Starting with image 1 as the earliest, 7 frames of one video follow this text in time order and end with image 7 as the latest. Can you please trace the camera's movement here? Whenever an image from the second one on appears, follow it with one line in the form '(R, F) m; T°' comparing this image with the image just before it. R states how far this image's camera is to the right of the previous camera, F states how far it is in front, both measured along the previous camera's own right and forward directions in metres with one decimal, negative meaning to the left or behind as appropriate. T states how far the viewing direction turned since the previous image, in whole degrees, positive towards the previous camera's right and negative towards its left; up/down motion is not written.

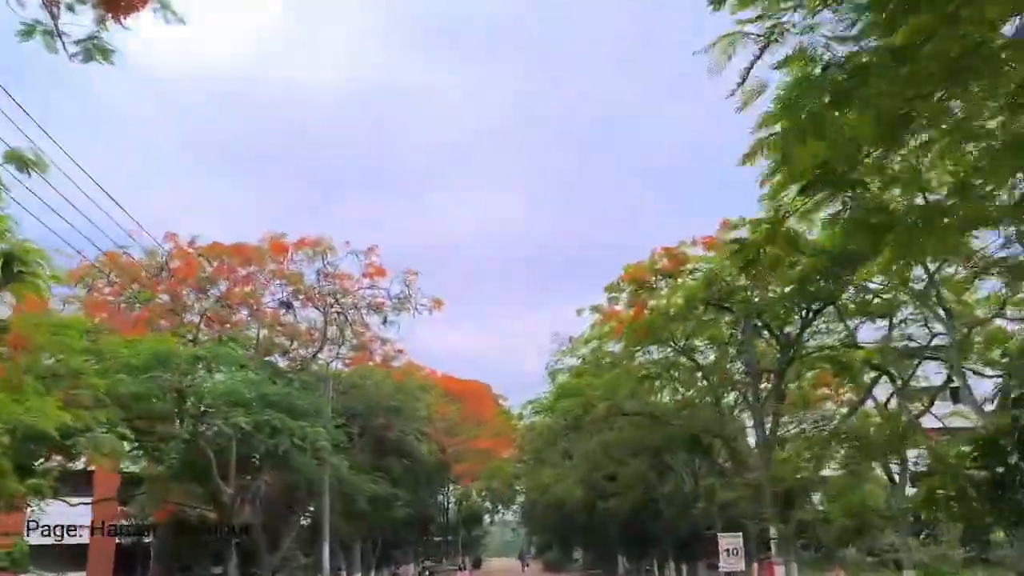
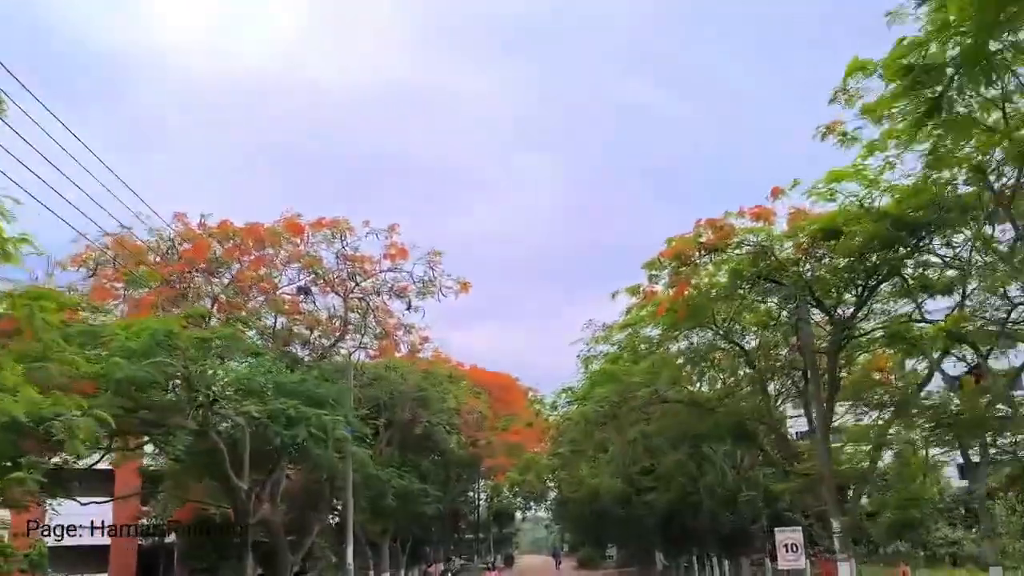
(-0.1, +1.3) m; -2°
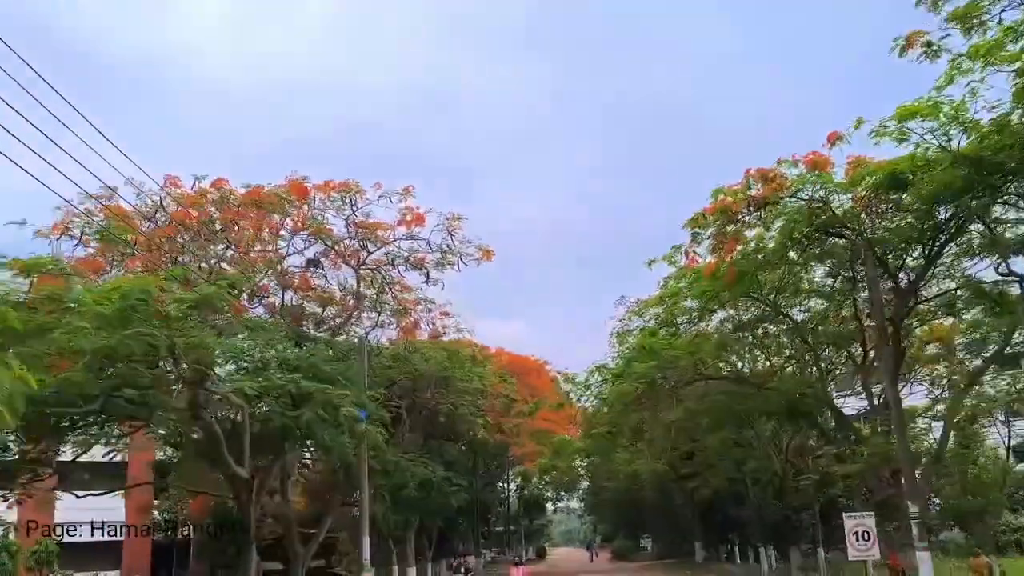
(0.0, +1.6) m; -2°
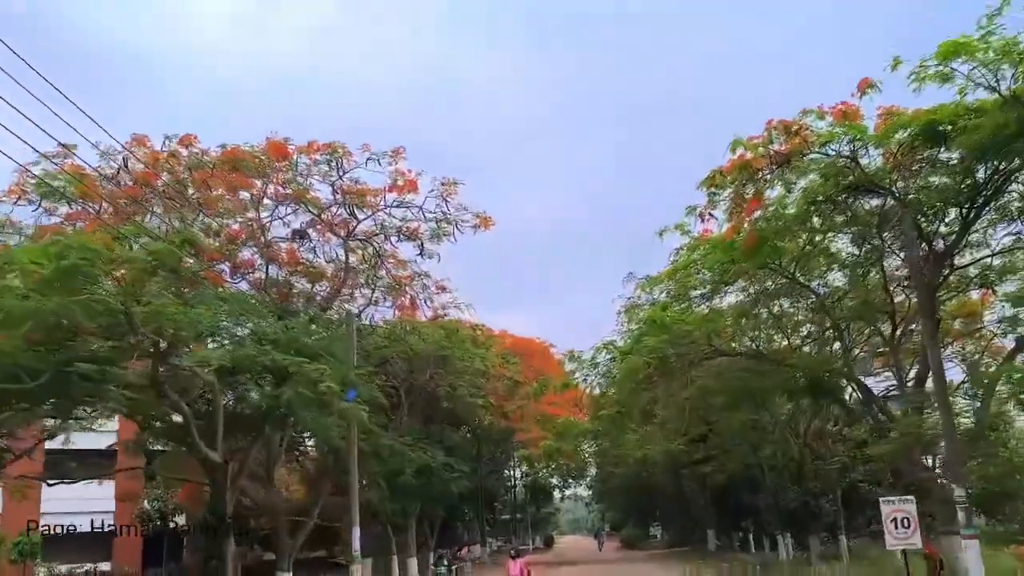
(+0.1, +1.3) m; 0°
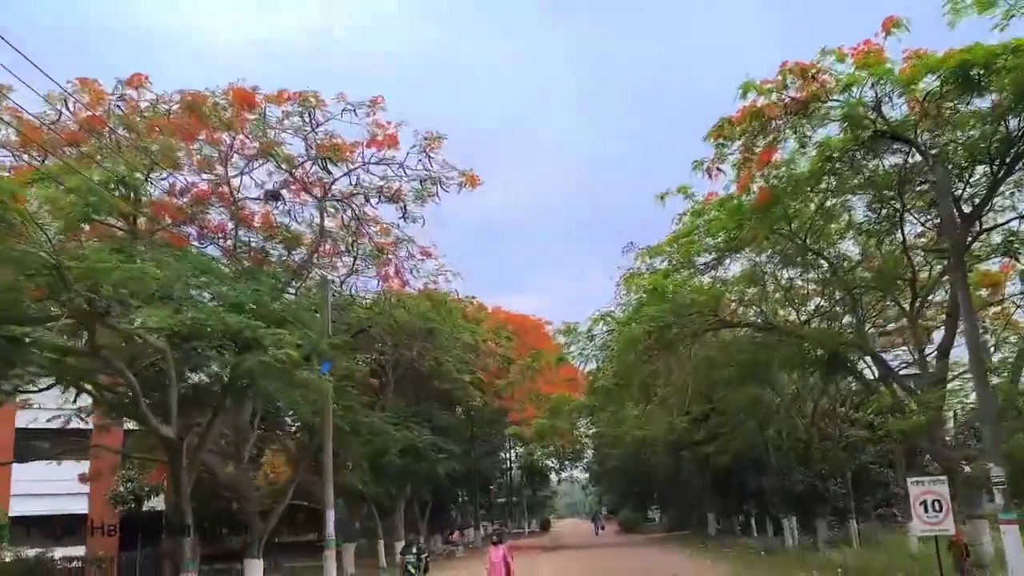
(+0.2, +1.2) m; 0°
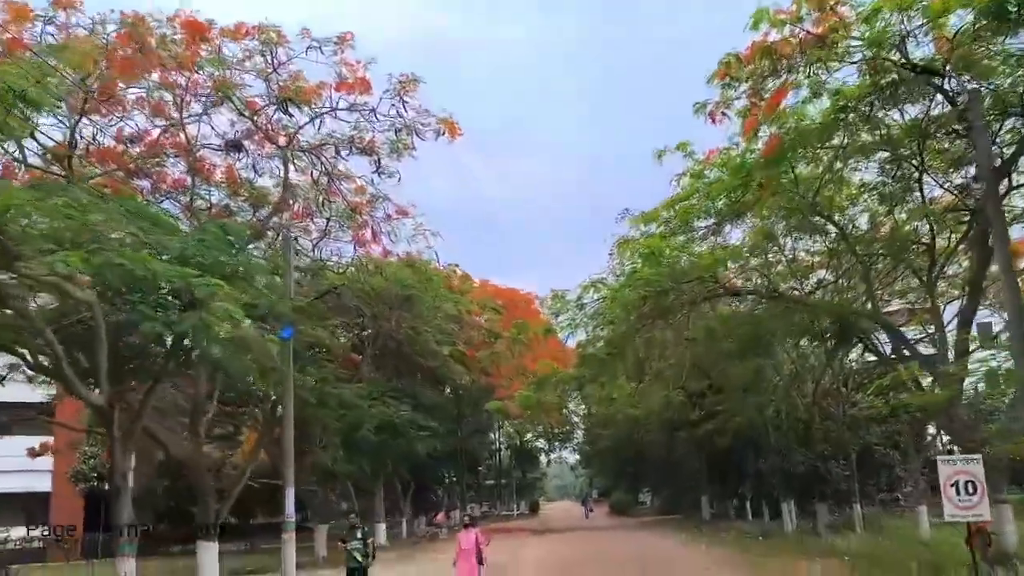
(+0.2, +1.3) m; 0°
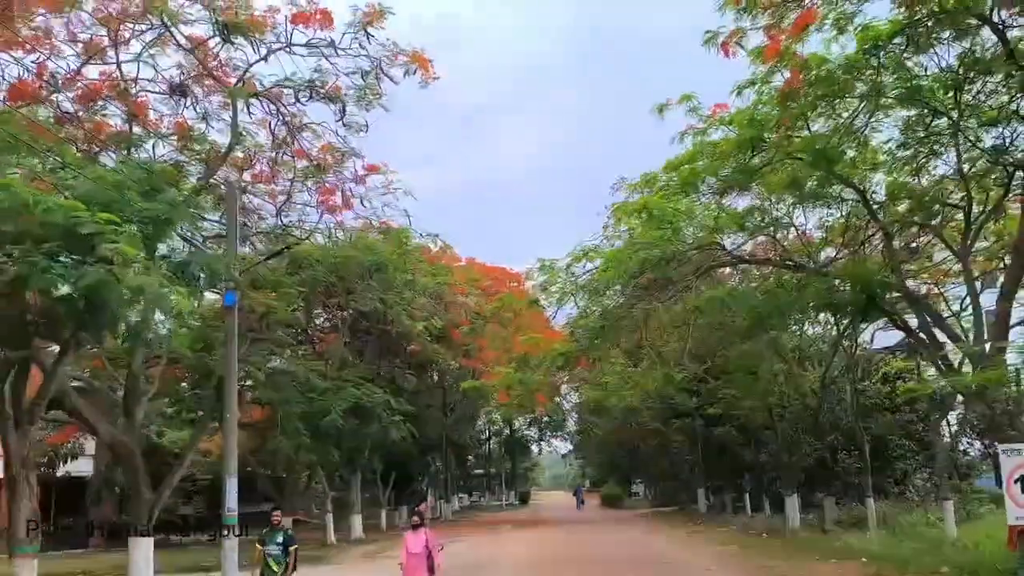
(+0.2, +1.6) m; 0°
